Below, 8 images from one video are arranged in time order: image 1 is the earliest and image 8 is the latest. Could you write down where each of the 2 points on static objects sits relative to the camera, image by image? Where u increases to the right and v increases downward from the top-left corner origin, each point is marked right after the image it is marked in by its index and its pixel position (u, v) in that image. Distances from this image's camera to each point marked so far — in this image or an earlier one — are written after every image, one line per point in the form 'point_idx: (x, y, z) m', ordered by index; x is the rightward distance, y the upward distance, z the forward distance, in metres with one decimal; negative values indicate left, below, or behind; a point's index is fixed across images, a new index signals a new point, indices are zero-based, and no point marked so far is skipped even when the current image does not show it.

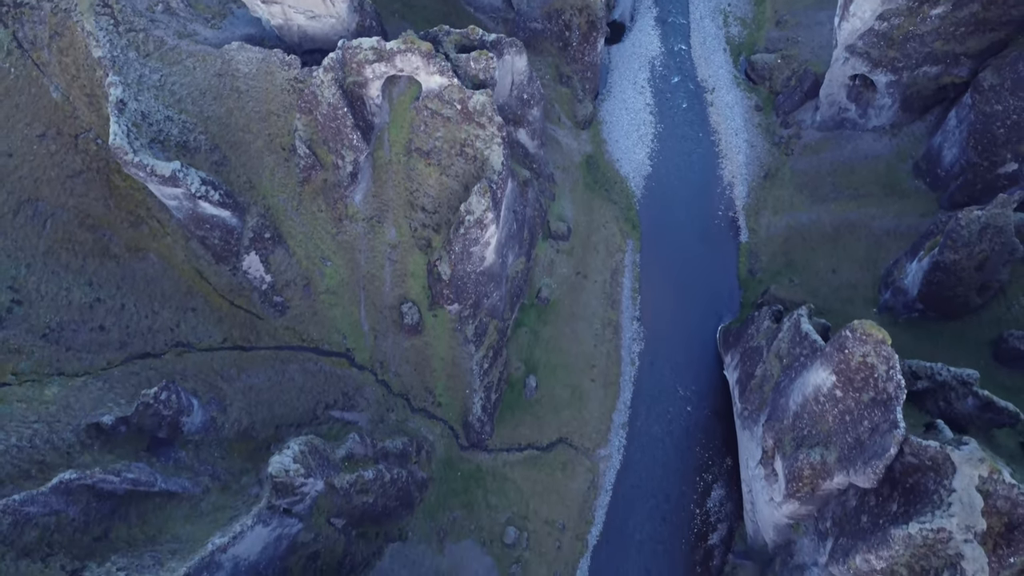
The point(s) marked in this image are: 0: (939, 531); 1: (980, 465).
0: (+10.5, -6.0, +19.1) m
1: (+11.7, -4.4, +19.5) m
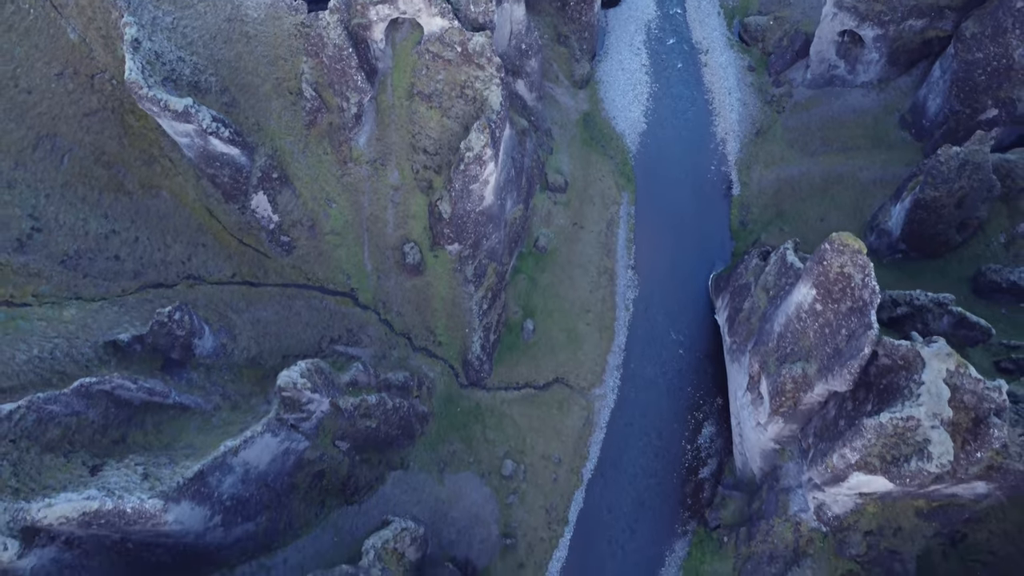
0: (+10.4, -3.4, +20.4) m
1: (+11.6, -1.9, +20.7) m
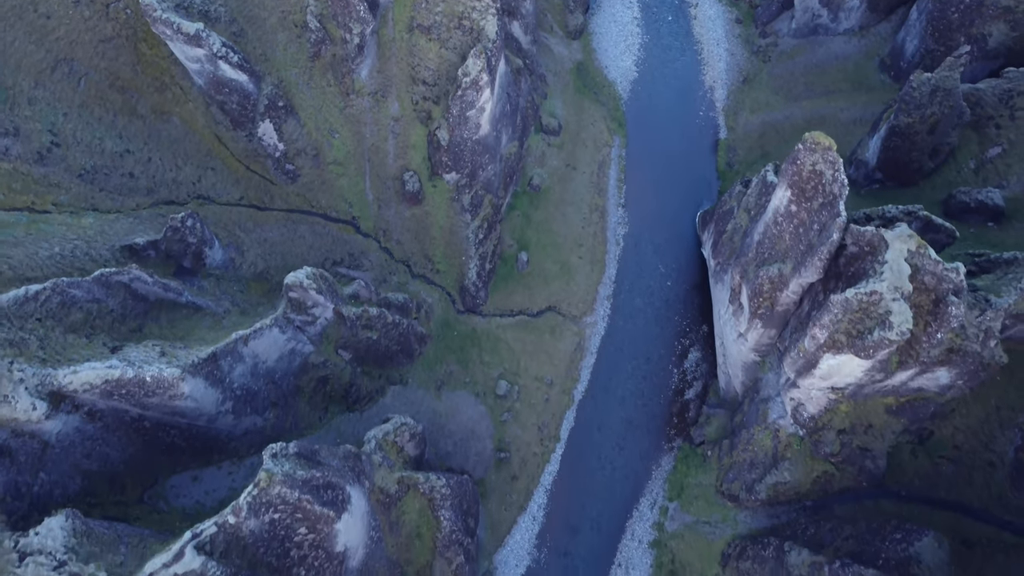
0: (+10.2, -0.2, +22.0) m
1: (+11.4, +1.4, +22.3) m
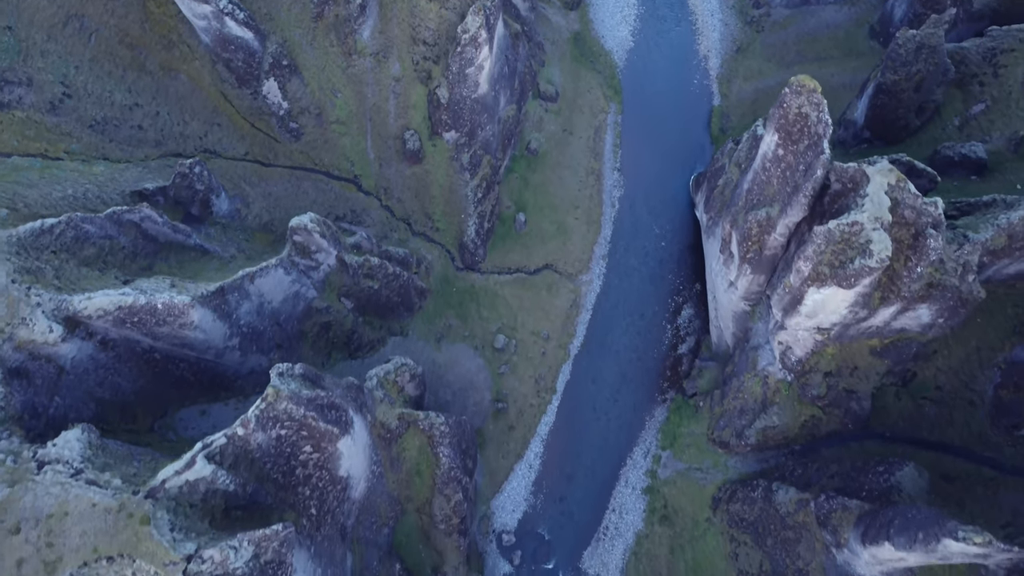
0: (+10.1, +1.8, +22.9) m
1: (+11.3, +3.4, +23.3) m
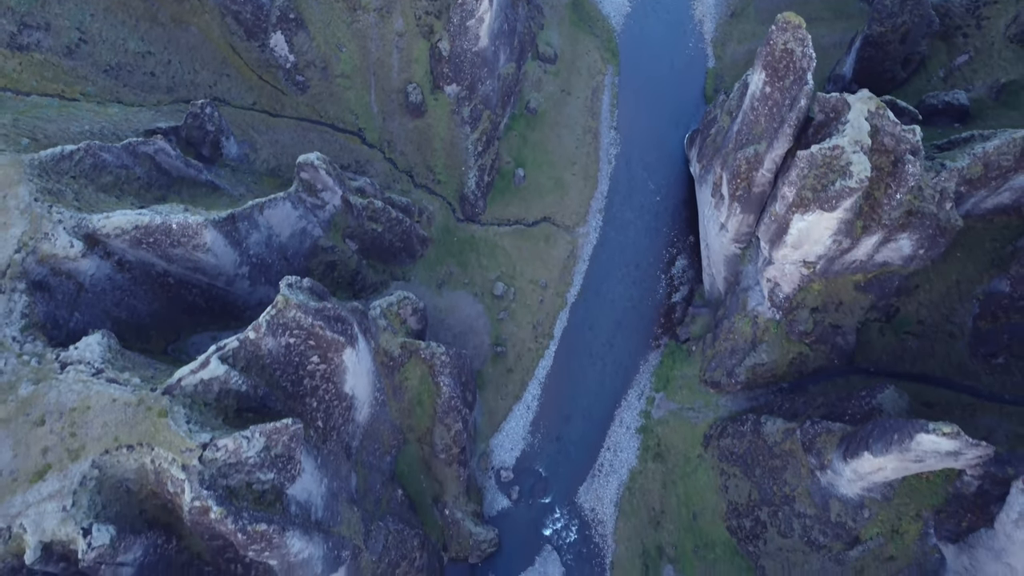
0: (+10.0, +4.2, +24.1) m
1: (+11.2, +5.8, +24.5) m
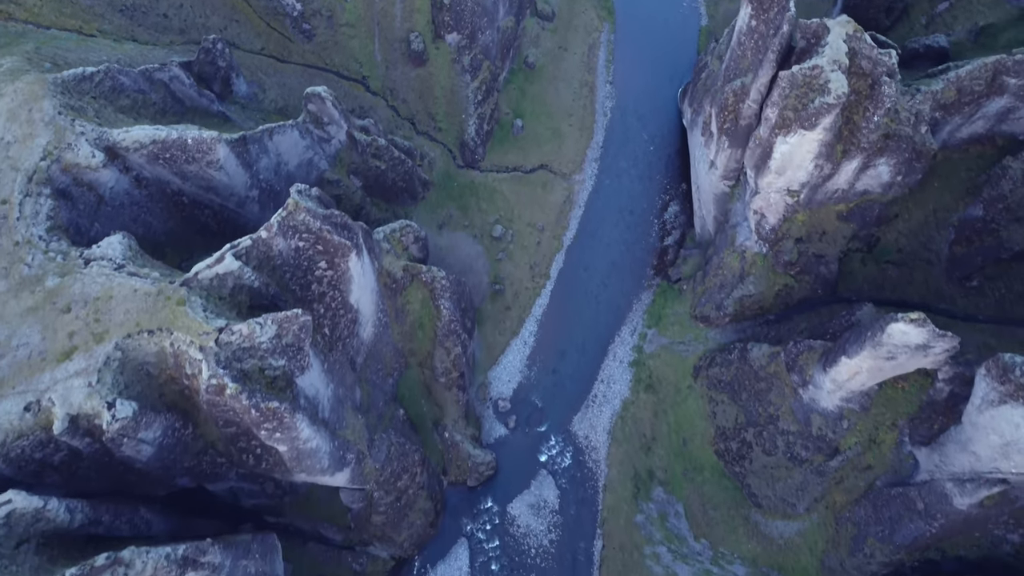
0: (+9.9, +7.1, +25.5) m
1: (+11.2, +8.7, +25.8) m
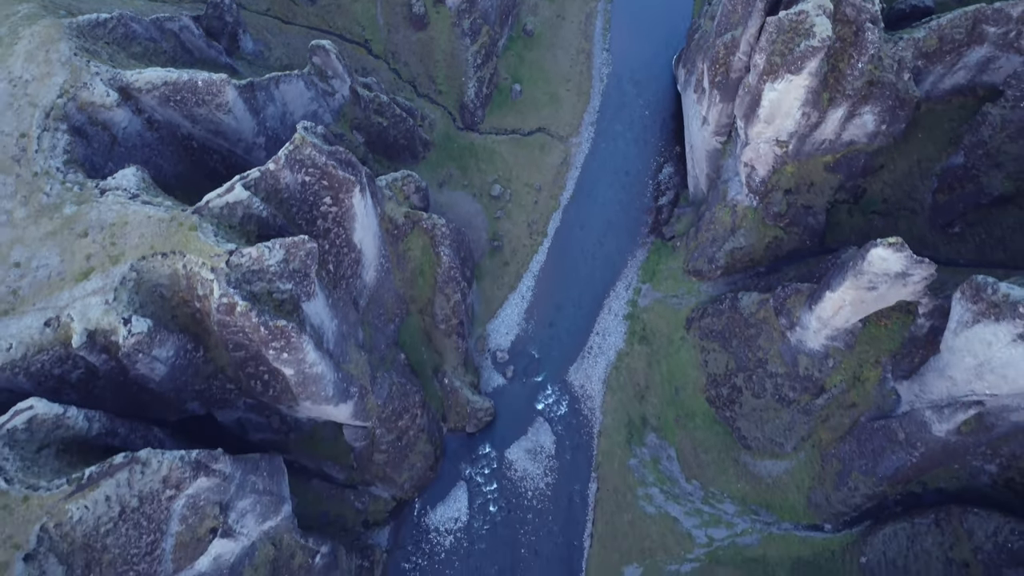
0: (+9.8, +9.3, +26.5) m
1: (+11.1, +10.8, +26.9) m
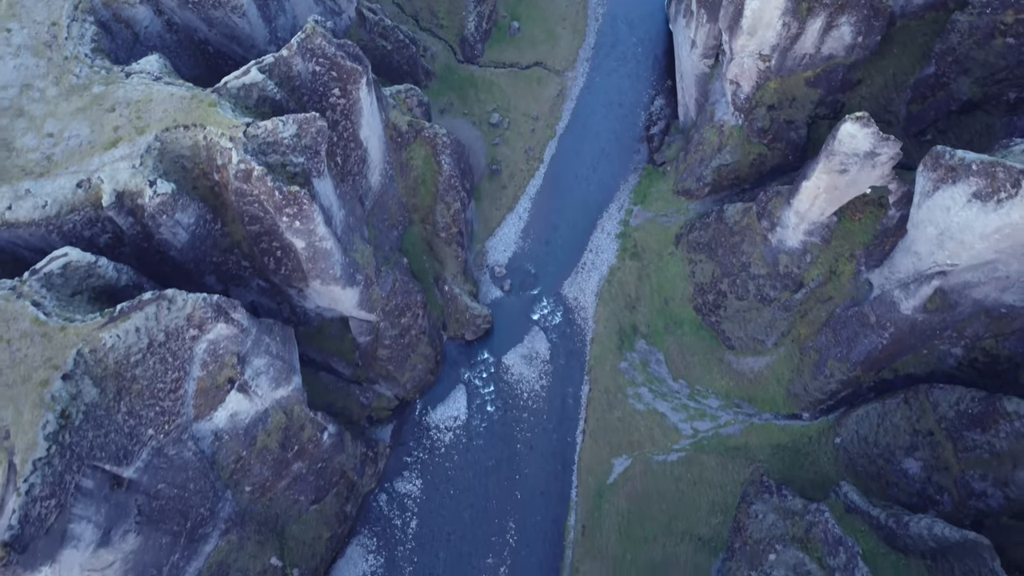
0: (+9.7, +13.3, +28.4) m
1: (+11.0, +14.8, +28.7) m
